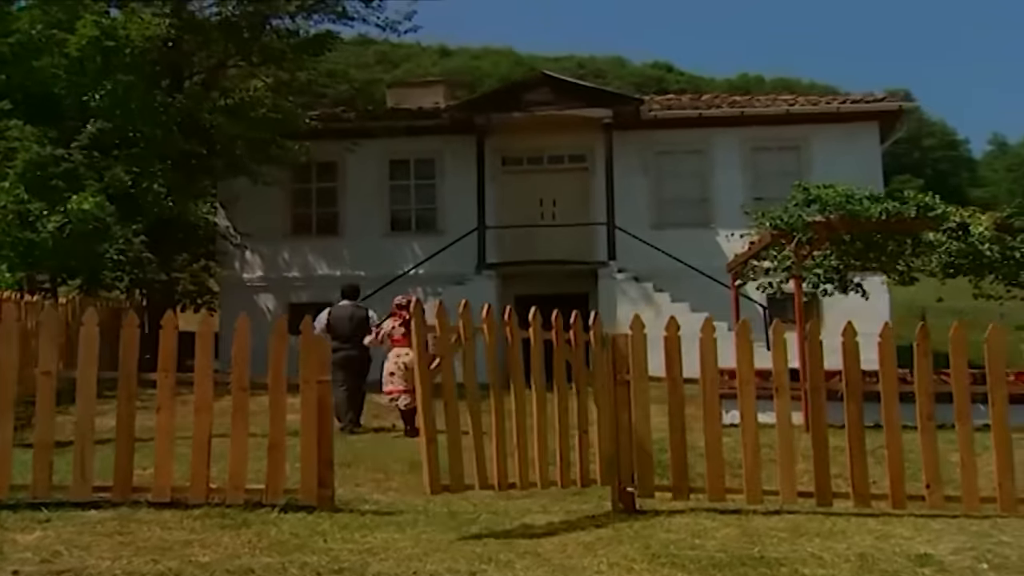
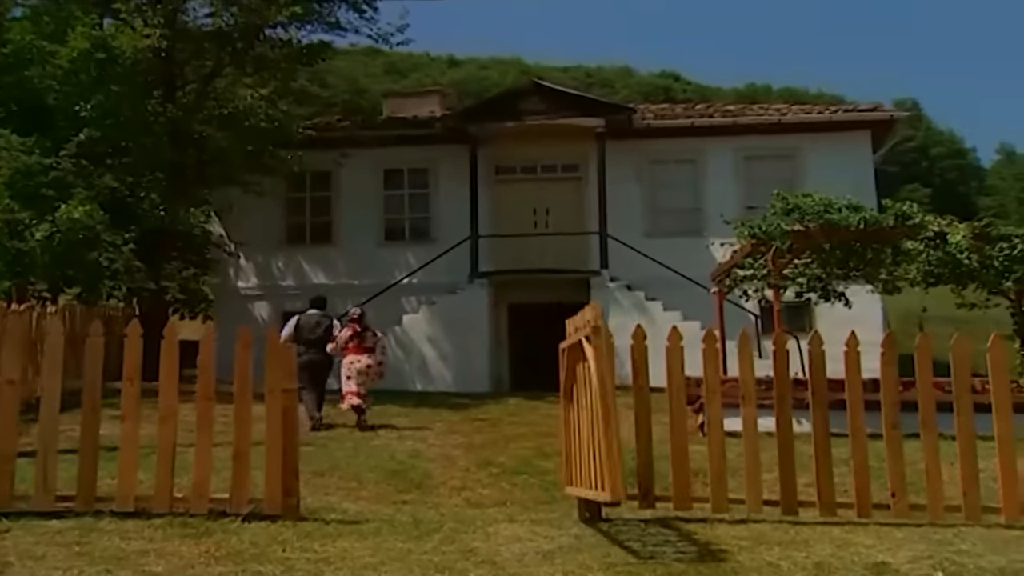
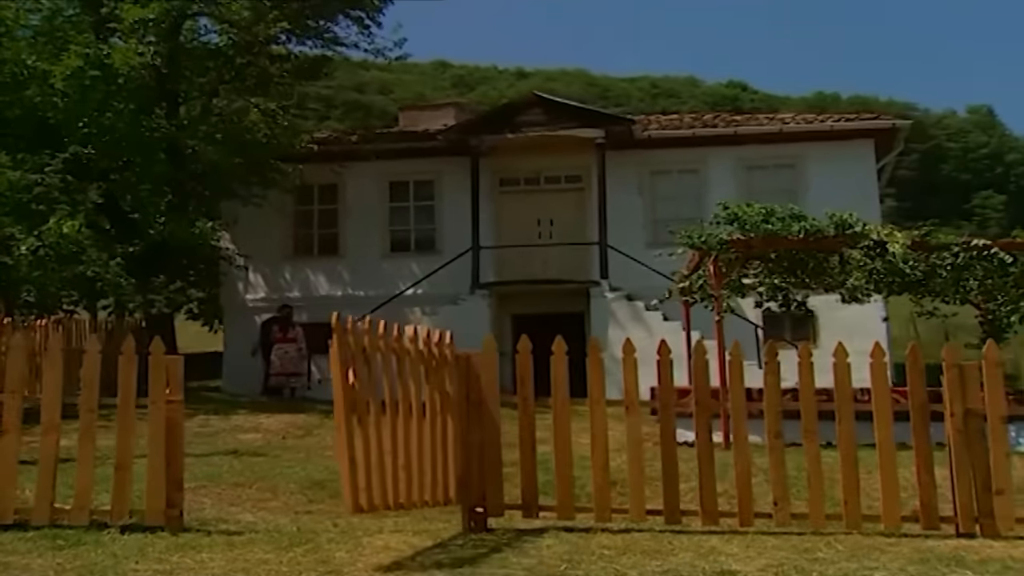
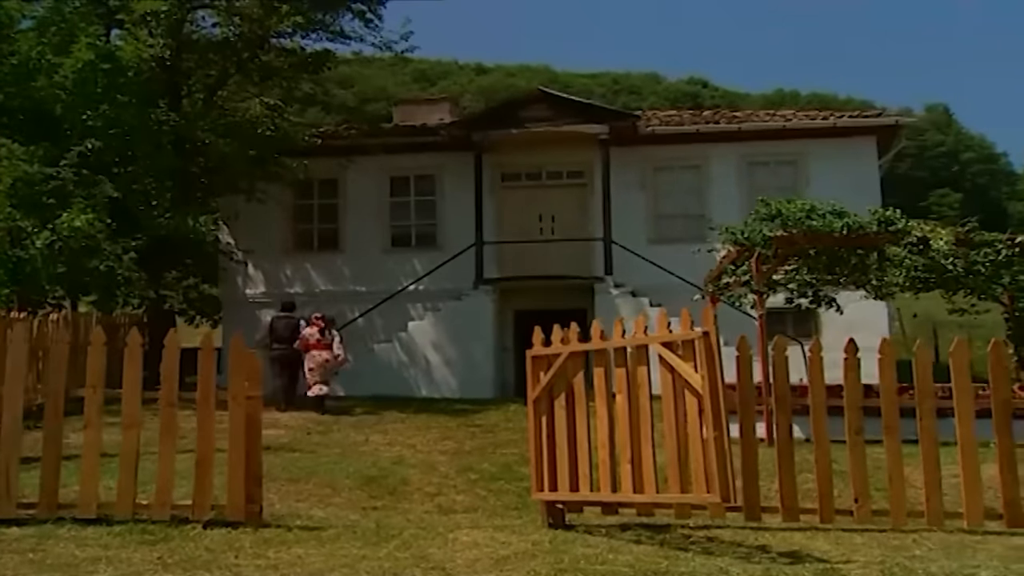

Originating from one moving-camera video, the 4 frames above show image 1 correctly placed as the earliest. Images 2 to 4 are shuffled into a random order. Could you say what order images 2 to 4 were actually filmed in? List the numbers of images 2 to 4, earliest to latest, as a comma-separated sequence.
2, 4, 3
